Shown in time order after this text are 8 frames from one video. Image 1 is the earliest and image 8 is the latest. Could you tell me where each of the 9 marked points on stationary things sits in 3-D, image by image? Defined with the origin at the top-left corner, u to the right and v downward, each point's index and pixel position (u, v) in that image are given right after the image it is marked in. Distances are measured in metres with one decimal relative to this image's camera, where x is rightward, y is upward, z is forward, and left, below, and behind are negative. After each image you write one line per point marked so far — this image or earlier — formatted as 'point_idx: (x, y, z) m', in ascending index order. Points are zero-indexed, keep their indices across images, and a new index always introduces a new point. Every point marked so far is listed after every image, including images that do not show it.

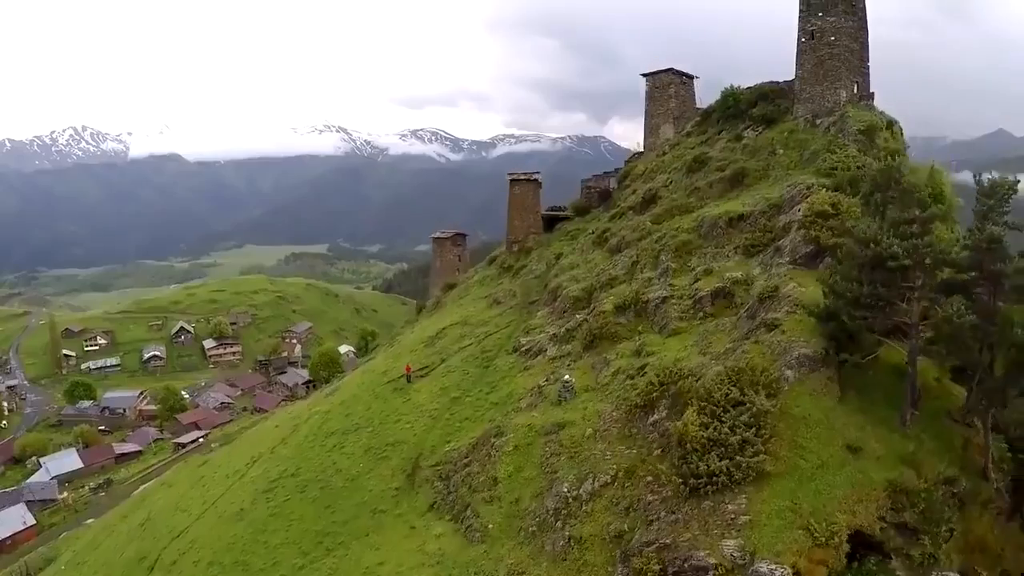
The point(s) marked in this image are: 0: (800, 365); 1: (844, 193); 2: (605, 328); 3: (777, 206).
0: (+4.9, -1.5, +11.8) m
1: (+9.2, +2.5, +18.3) m
2: (+2.5, -1.3, +19.8) m
3: (+7.8, +2.4, +19.1) m
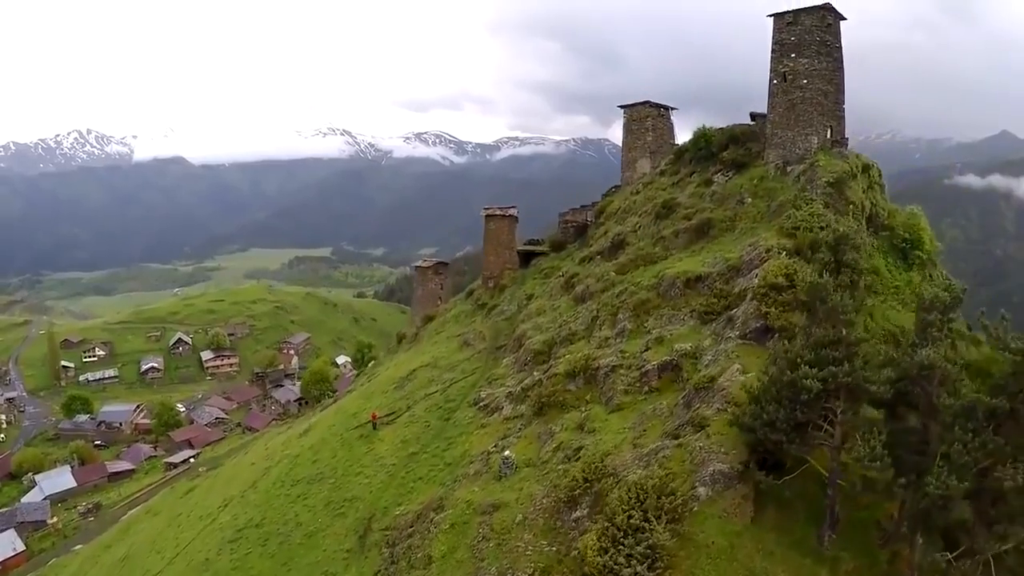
0: (+3.4, -3.3, +11.5) m
1: (+7.8, +0.7, +17.9) m
2: (+1.2, -3.2, +19.5) m
3: (+6.4, +0.6, +18.8) m
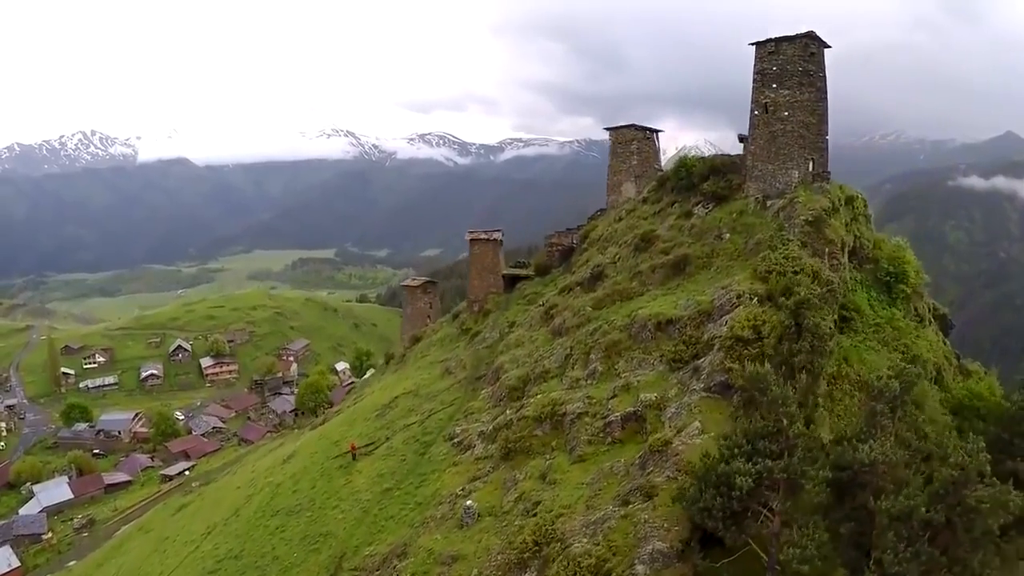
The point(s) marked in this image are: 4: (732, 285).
0: (+2.5, -4.5, +11.4) m
1: (+6.9, -0.5, +17.8) m
2: (+0.3, -4.4, +19.5) m
3: (+5.5, -0.7, +18.7) m
4: (+6.3, 0.0, +19.0) m
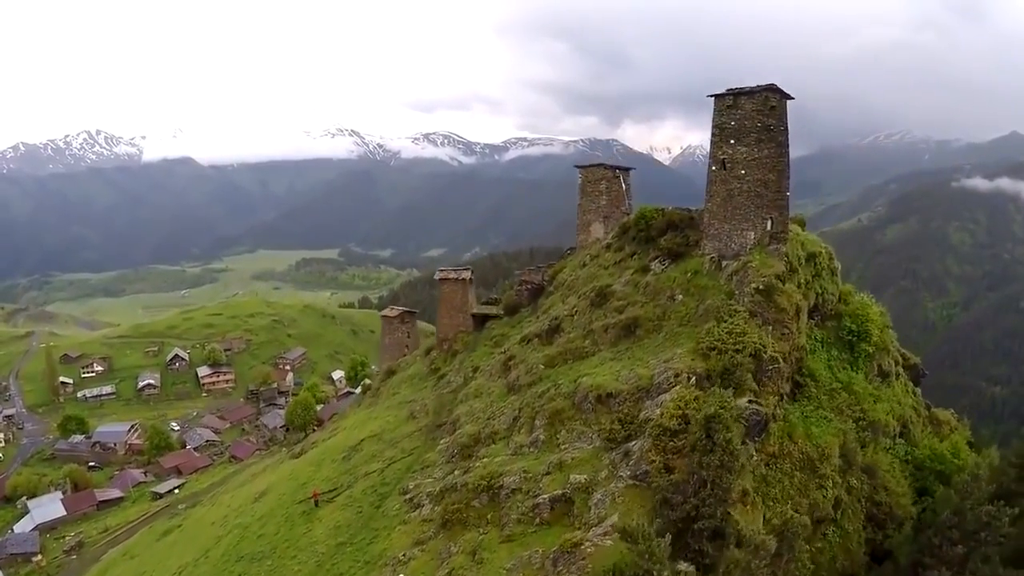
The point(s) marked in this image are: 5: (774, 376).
0: (+0.7, -6.7, +11.7) m
1: (+5.2, -2.6, +18.1) m
2: (-1.5, -6.5, +19.7) m
3: (+3.8, -2.8, +19.0) m
4: (+4.6, -2.1, +19.2) m
5: (+7.3, -2.5, +18.2) m
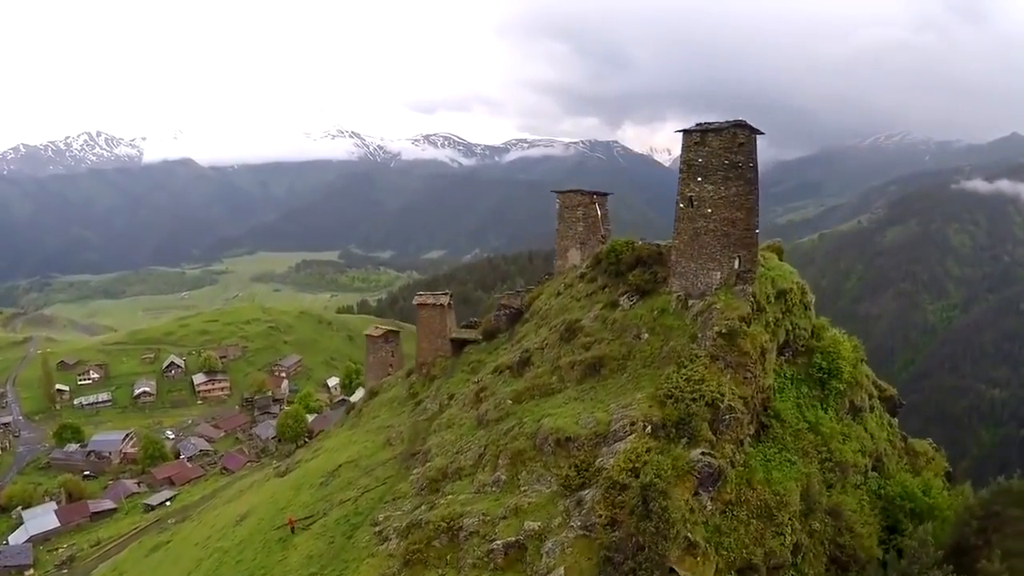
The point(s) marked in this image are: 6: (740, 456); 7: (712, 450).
0: (-0.5, -8.0, +12.0) m
1: (+4.0, -3.9, +18.4) m
2: (-2.6, -7.8, +20.1) m
3: (+2.6, -4.1, +19.3) m
4: (+3.4, -3.4, +19.6) m
5: (+6.2, -3.8, +18.6) m
6: (+6.4, -4.7, +18.6) m
7: (+5.4, -4.4, +17.8) m
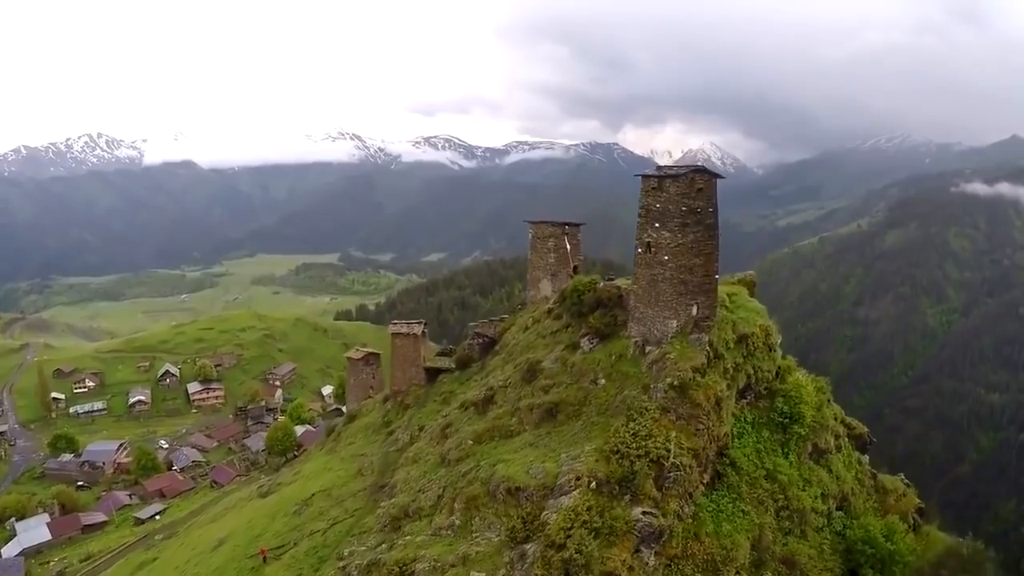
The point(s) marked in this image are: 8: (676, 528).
0: (-2.0, -9.5, +12.7) m
1: (+2.5, -5.5, +19.0) m
2: (-4.1, -9.4, +20.7) m
3: (+1.1, -5.7, +19.9) m
4: (+1.9, -5.0, +20.2) m
5: (+4.7, -5.4, +19.2) m
6: (+4.9, -6.3, +19.3) m
7: (+3.9, -5.9, +18.5) m
8: (+4.4, -6.6, +19.0) m
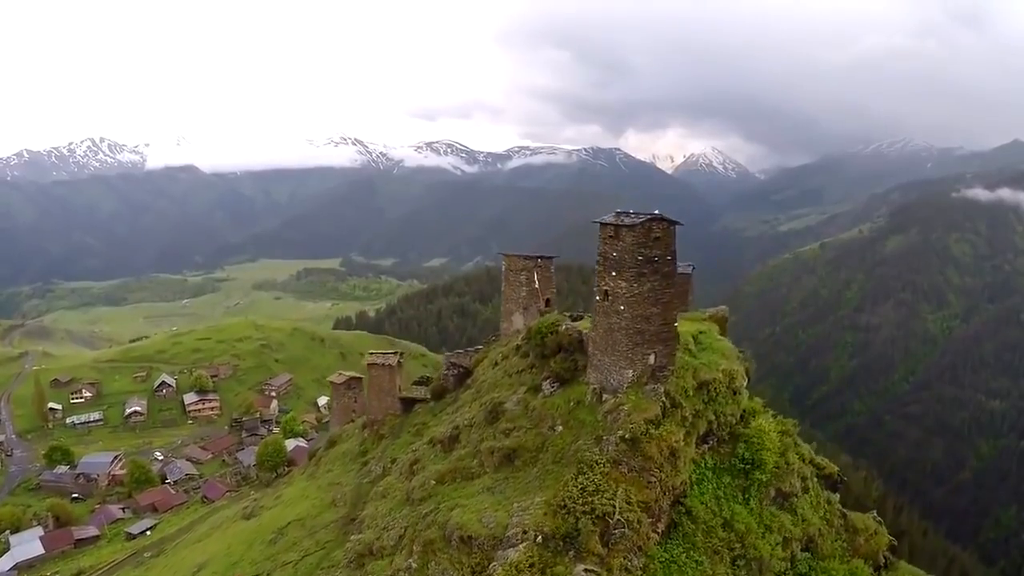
0: (-3.5, -11.1, +13.4) m
1: (+1.0, -7.1, +19.8) m
2: (-5.6, -11.0, +21.4) m
3: (-0.4, -7.3, +20.7) m
4: (+0.5, -6.6, +20.9) m
5: (+3.2, -7.0, +19.9) m
6: (+3.4, -7.9, +20.0) m
7: (+2.4, -7.6, +19.2) m
8: (+2.9, -8.2, +19.7) m
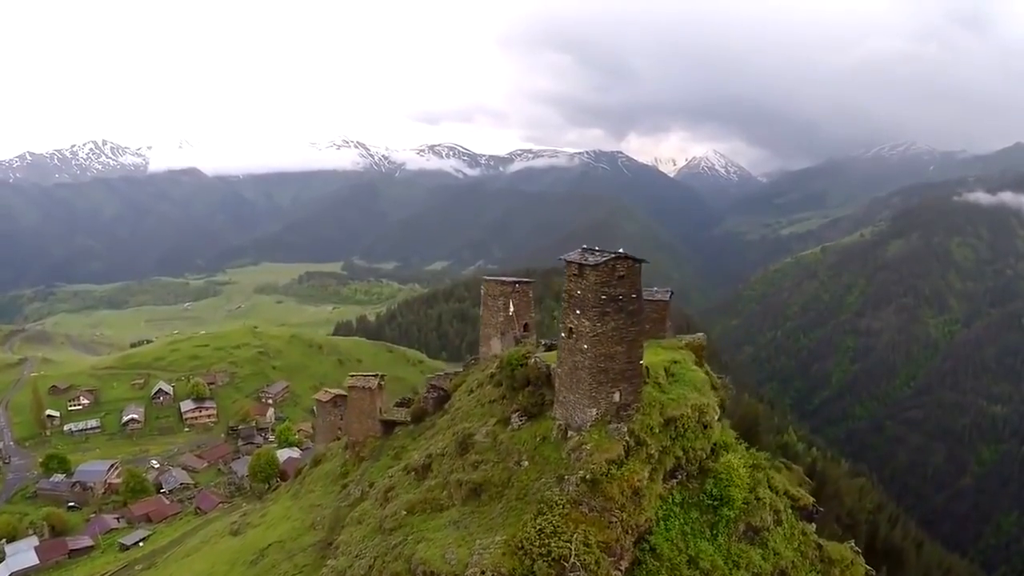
0: (-4.7, -12.3, +13.8) m
1: (-0.2, -8.4, +20.2) m
2: (-6.8, -12.3, +21.9) m
3: (-1.6, -8.6, +21.1) m
4: (-0.7, -7.9, +21.4) m
5: (+2.0, -8.3, +20.4) m
6: (+2.2, -9.2, +20.4) m
7: (+1.2, -8.8, +19.6) m
8: (+1.7, -9.5, +20.2) m
